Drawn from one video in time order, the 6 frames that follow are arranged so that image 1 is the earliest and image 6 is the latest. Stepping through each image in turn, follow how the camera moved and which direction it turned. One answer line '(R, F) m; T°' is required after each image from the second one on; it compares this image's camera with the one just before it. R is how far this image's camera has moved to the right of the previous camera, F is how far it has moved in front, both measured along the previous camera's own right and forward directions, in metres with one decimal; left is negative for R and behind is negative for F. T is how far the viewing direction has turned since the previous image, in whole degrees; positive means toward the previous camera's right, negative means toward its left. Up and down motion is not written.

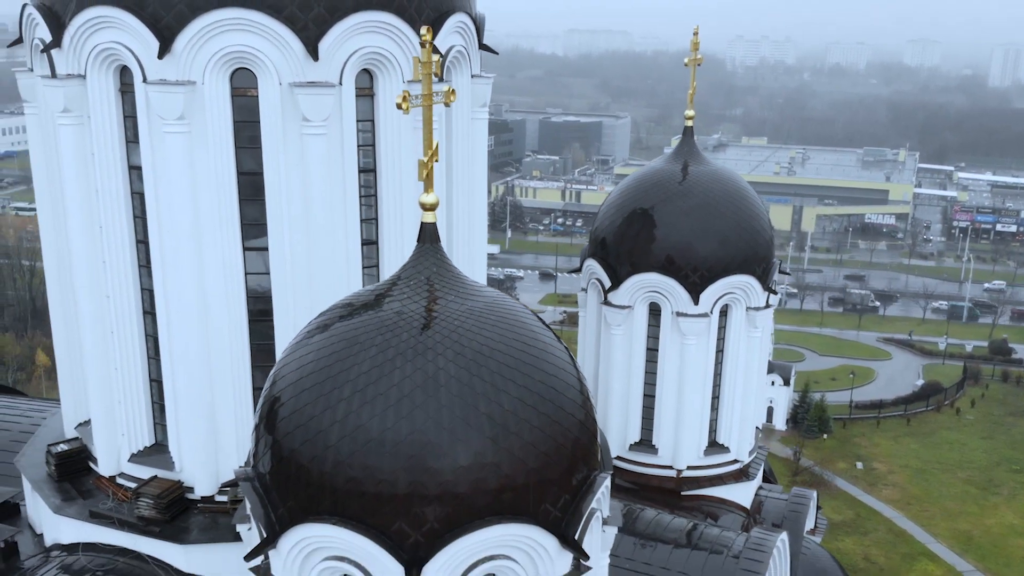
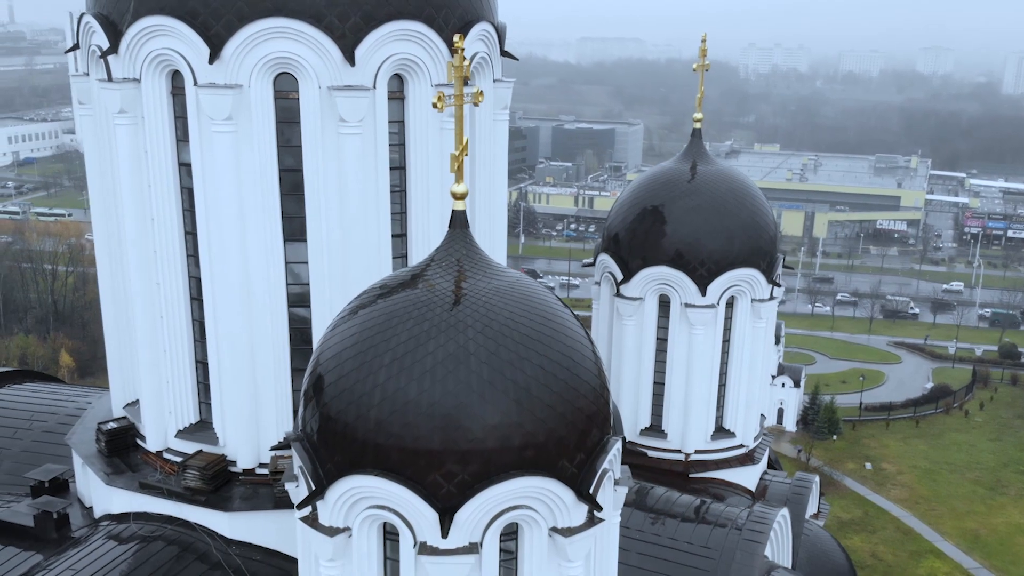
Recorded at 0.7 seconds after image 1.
(-0.1, -0.5) m; -1°
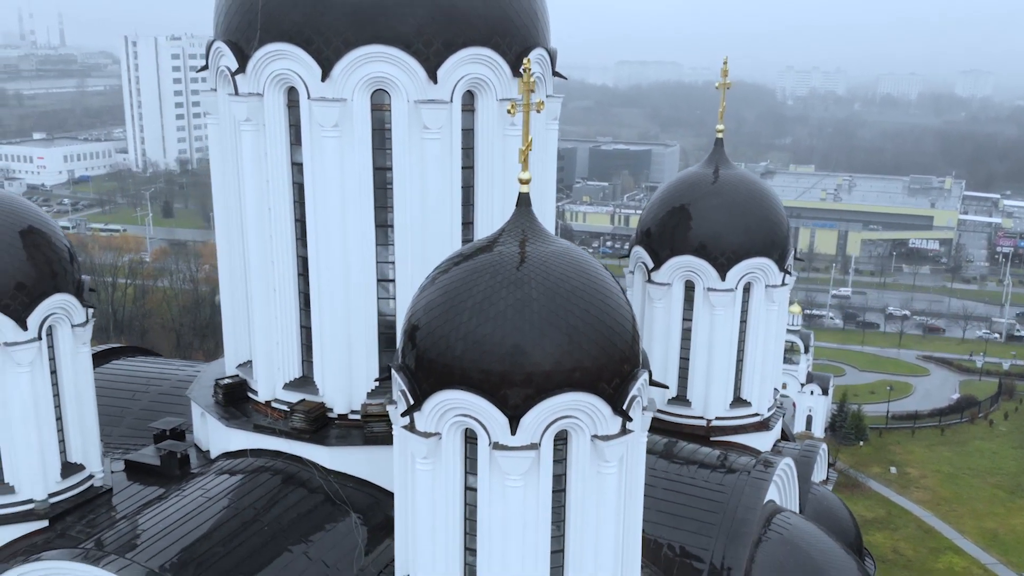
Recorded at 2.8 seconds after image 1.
(-0.1, -1.5) m; -2°
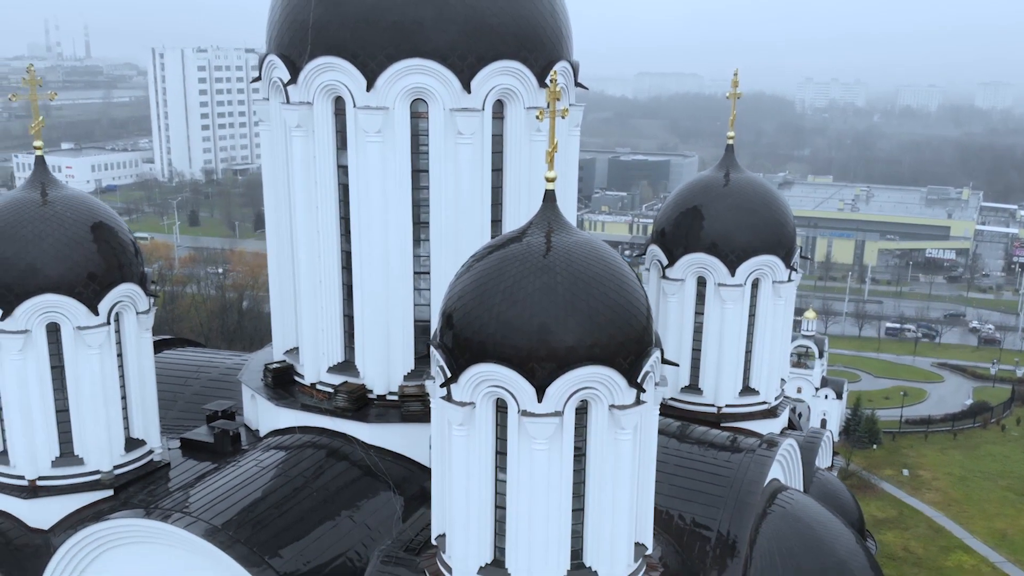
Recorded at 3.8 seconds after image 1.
(-0.1, -0.8) m; -1°
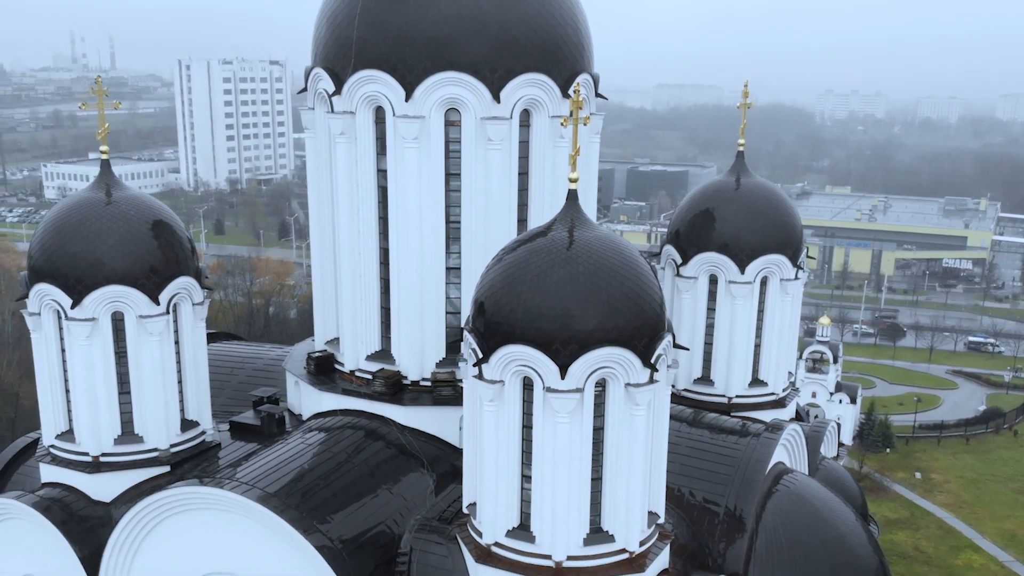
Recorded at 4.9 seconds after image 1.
(-0.1, -0.8) m; -1°
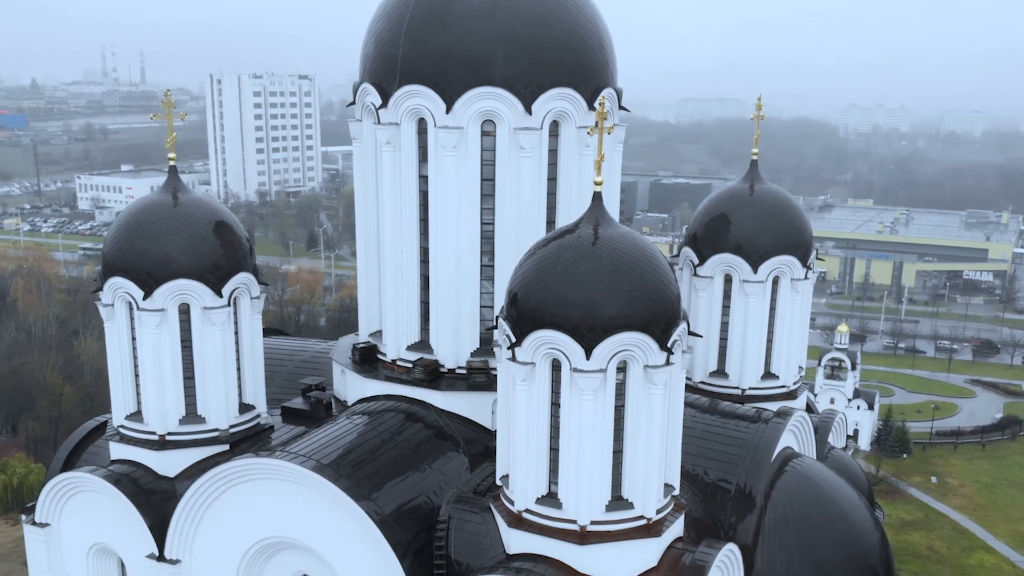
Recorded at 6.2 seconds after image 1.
(-0.1, -1.0) m; -2°
